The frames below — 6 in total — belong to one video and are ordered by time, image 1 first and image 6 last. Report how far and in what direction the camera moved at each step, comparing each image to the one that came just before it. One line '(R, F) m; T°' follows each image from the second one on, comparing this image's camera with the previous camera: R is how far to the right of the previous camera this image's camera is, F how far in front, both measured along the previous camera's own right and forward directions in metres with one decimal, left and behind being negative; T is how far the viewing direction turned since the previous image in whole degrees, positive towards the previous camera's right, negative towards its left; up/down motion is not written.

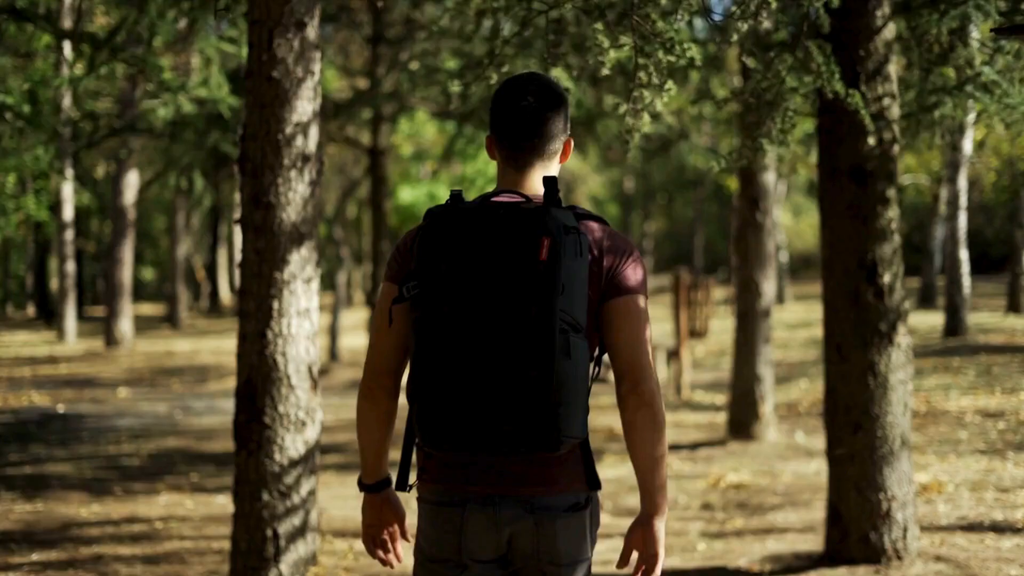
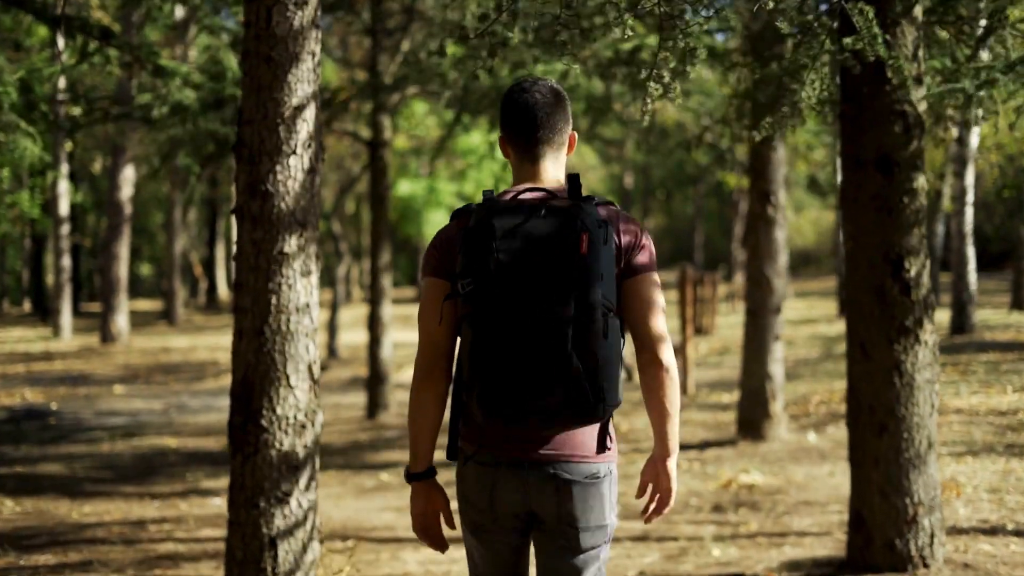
(-0.1, +0.3) m; 0°
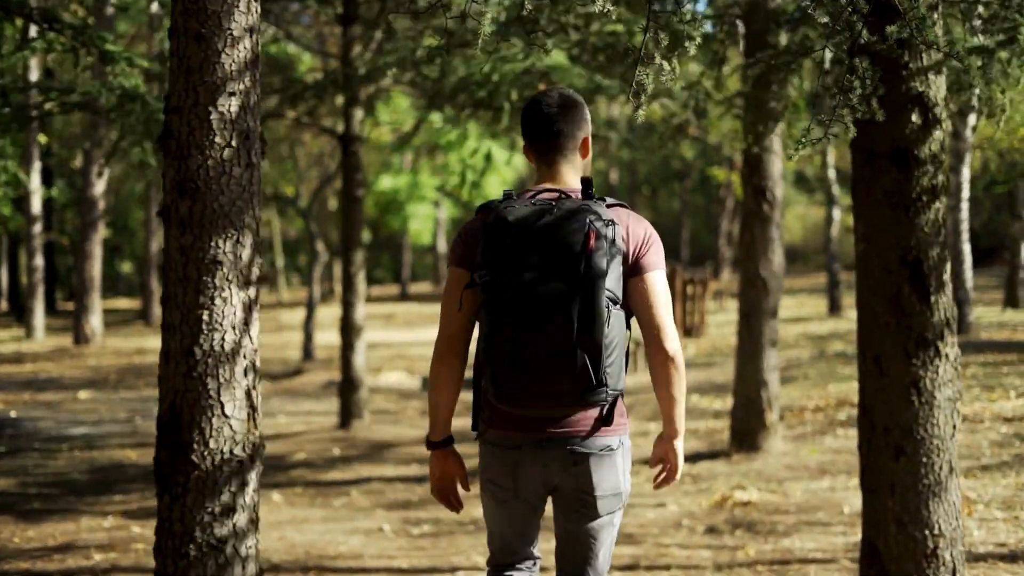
(+0.1, +0.6) m; +1°
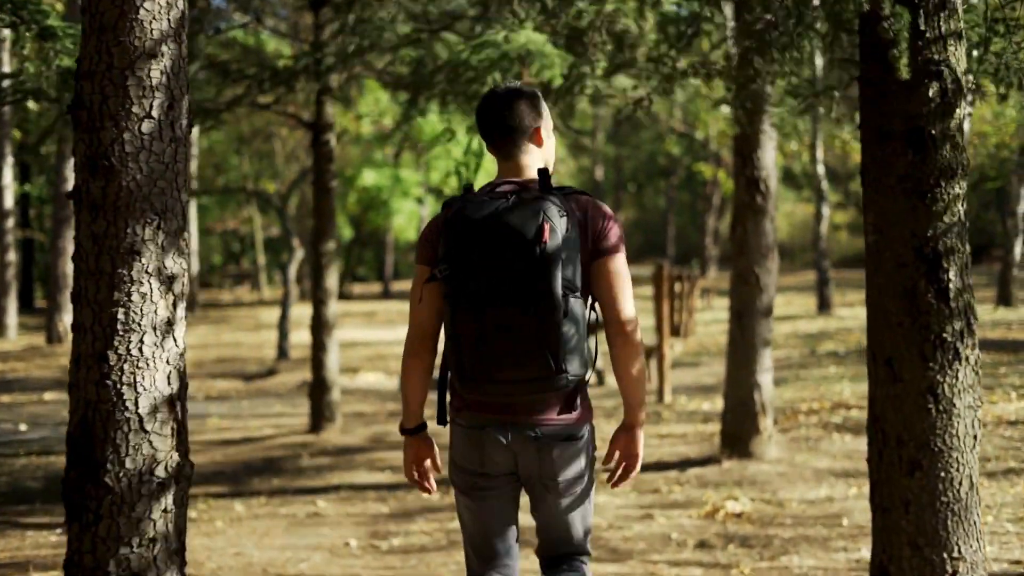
(+0.1, +0.5) m; +1°
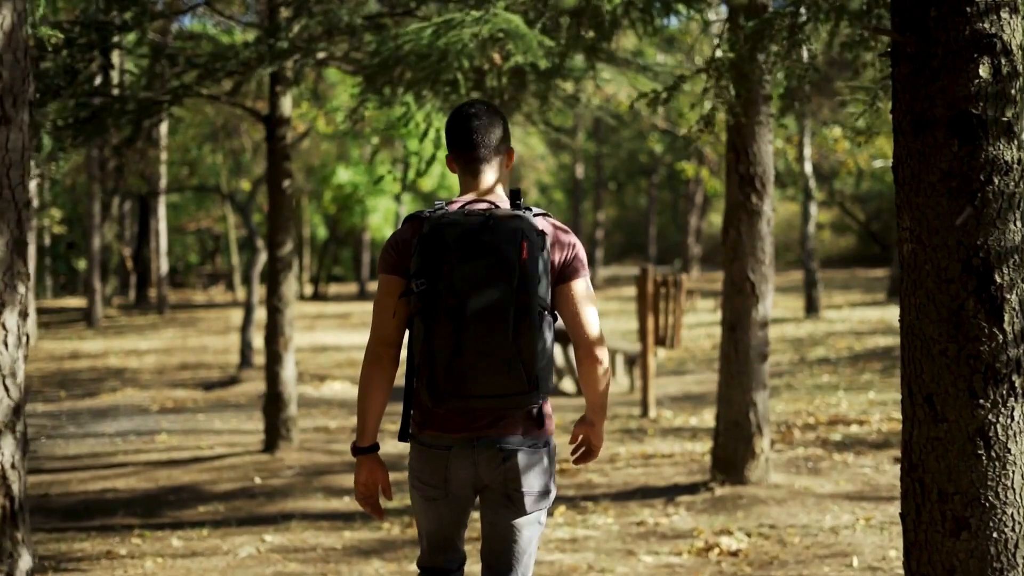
(+0.1, +0.9) m; +1°
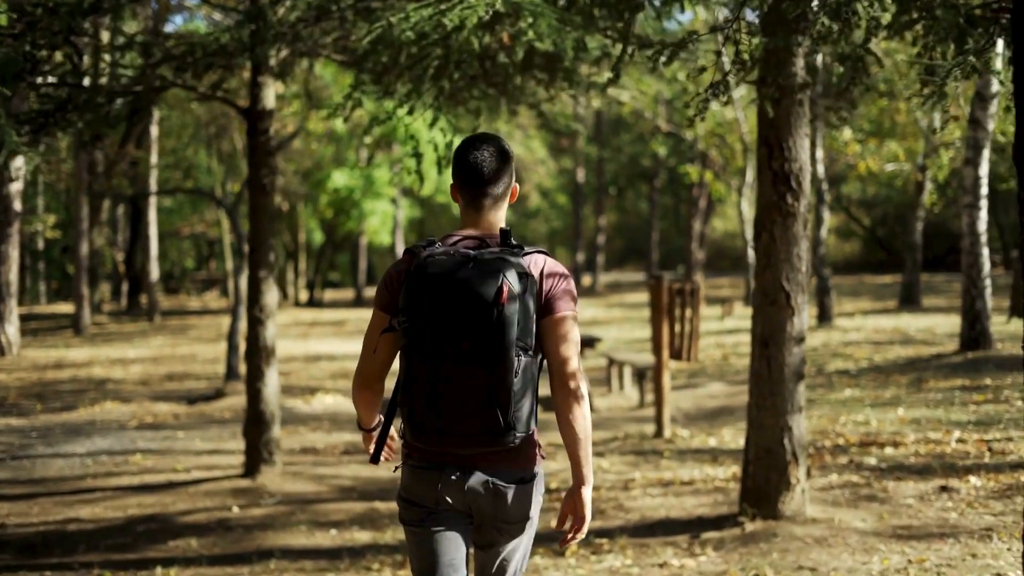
(0.0, +0.9) m; 0°
